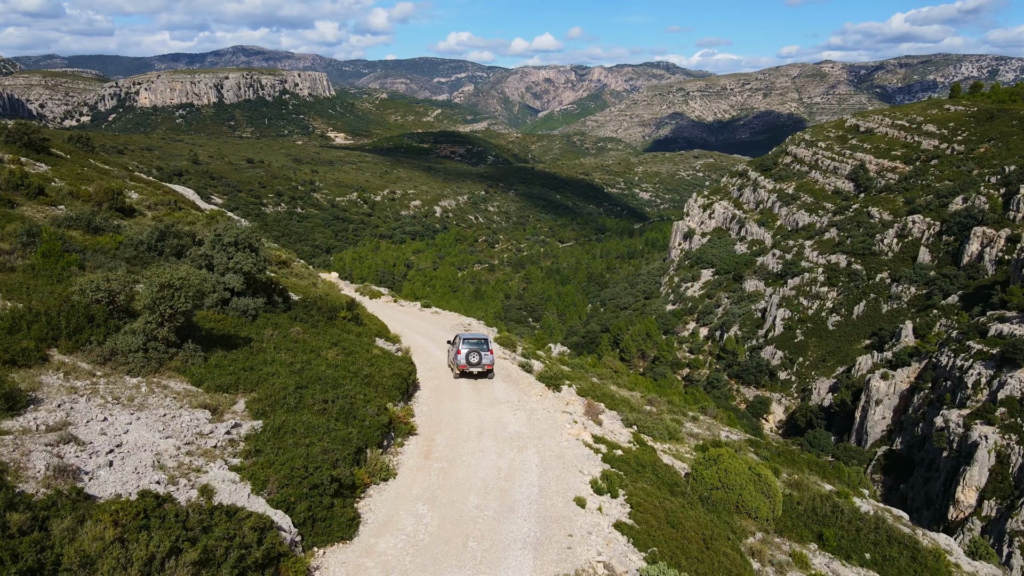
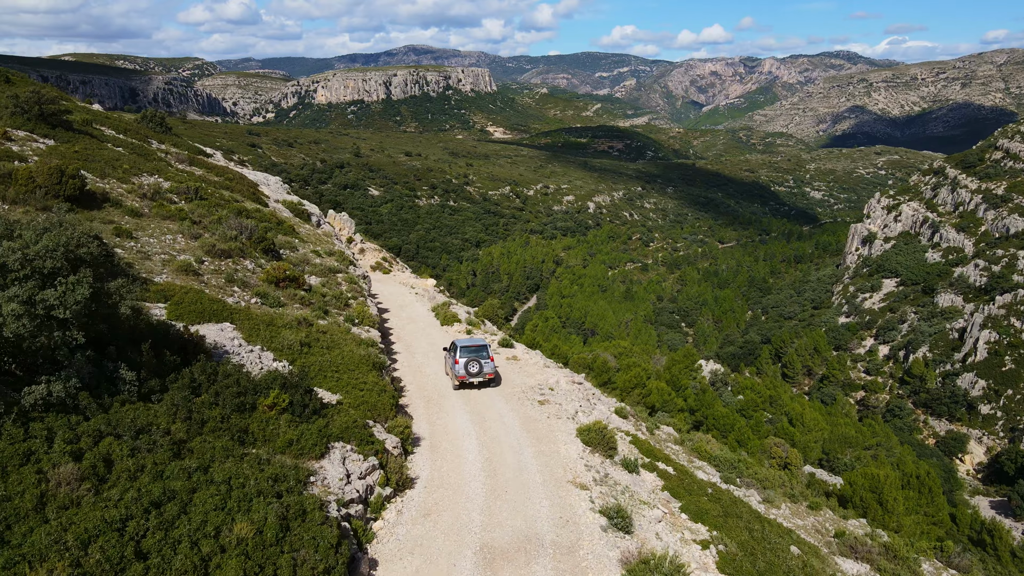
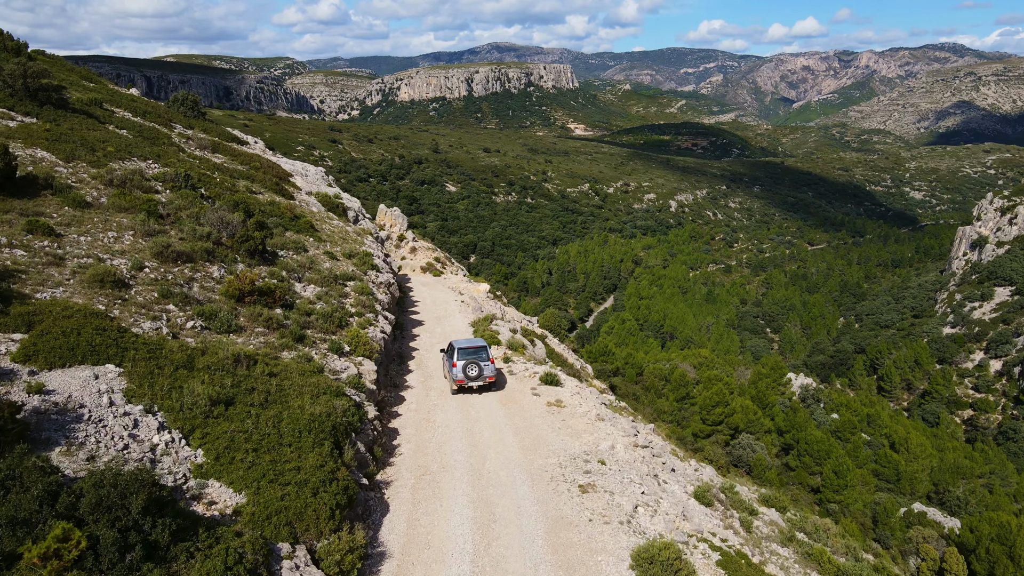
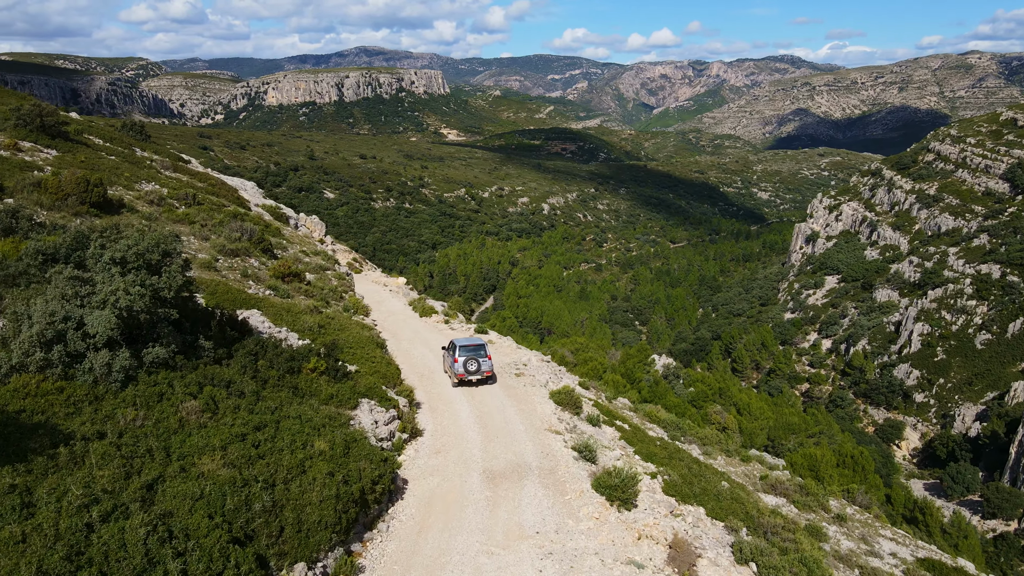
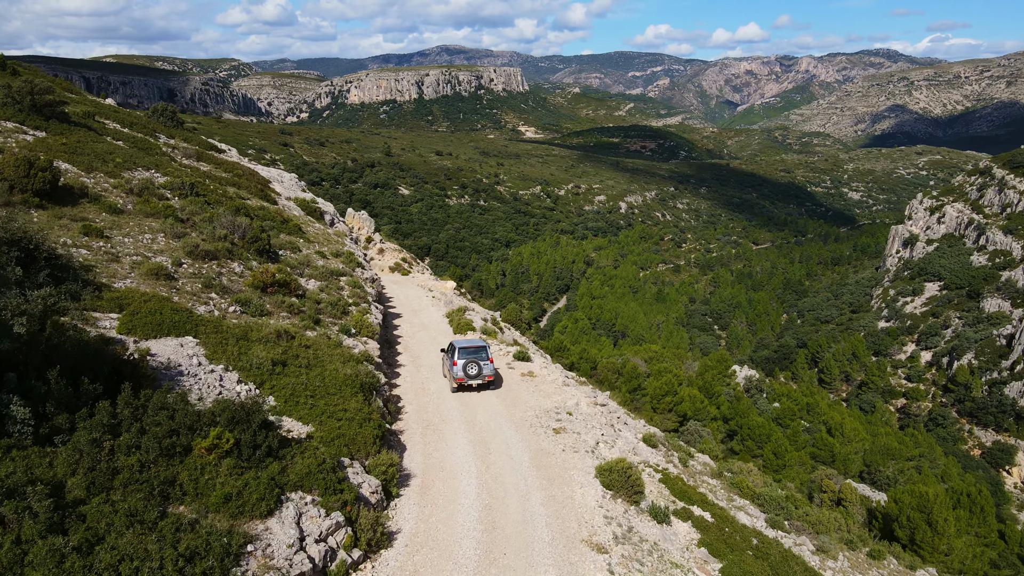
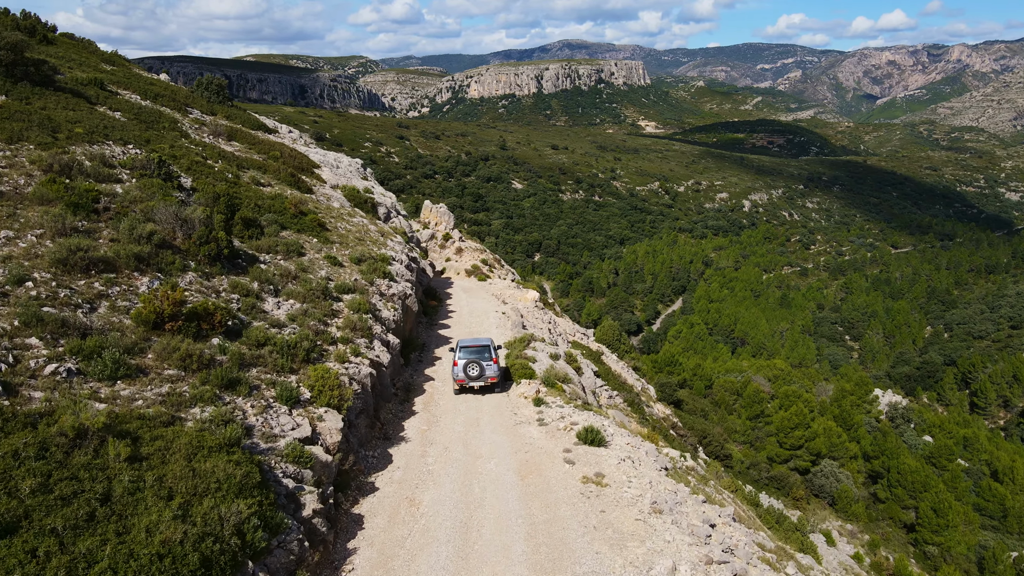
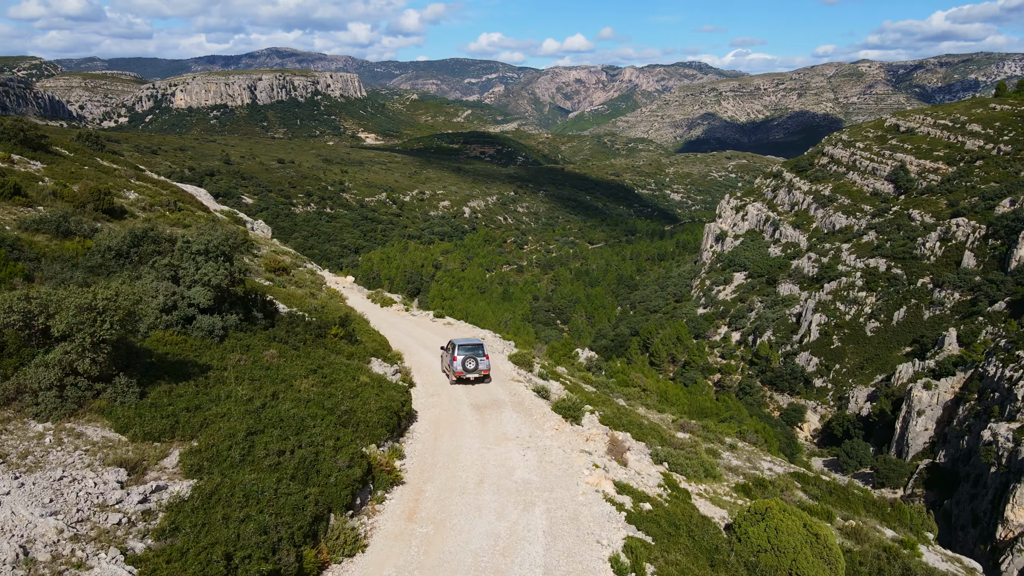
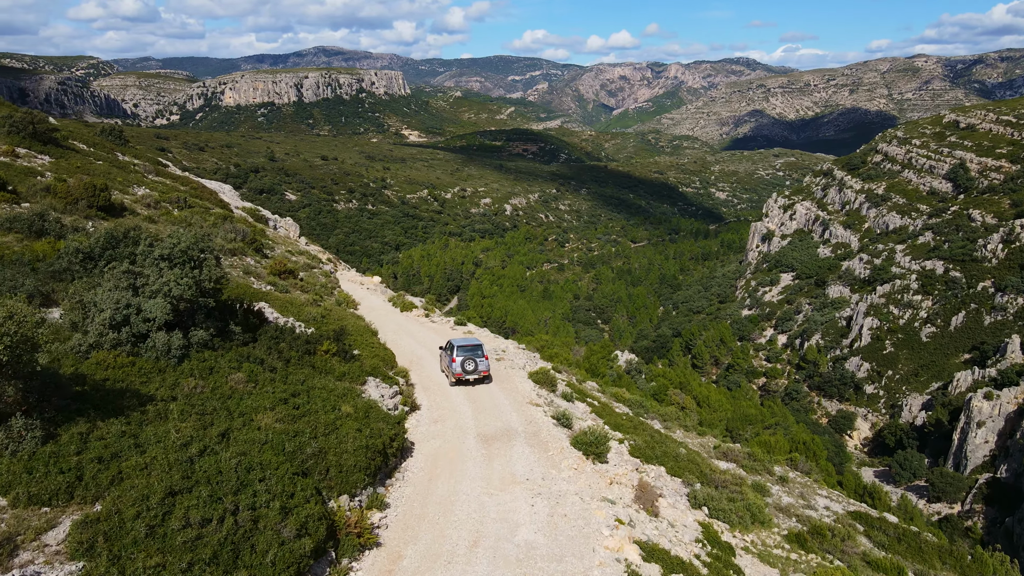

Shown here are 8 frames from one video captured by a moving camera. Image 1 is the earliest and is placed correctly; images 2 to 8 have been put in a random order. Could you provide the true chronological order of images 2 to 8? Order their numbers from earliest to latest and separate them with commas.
7, 8, 4, 2, 5, 3, 6
